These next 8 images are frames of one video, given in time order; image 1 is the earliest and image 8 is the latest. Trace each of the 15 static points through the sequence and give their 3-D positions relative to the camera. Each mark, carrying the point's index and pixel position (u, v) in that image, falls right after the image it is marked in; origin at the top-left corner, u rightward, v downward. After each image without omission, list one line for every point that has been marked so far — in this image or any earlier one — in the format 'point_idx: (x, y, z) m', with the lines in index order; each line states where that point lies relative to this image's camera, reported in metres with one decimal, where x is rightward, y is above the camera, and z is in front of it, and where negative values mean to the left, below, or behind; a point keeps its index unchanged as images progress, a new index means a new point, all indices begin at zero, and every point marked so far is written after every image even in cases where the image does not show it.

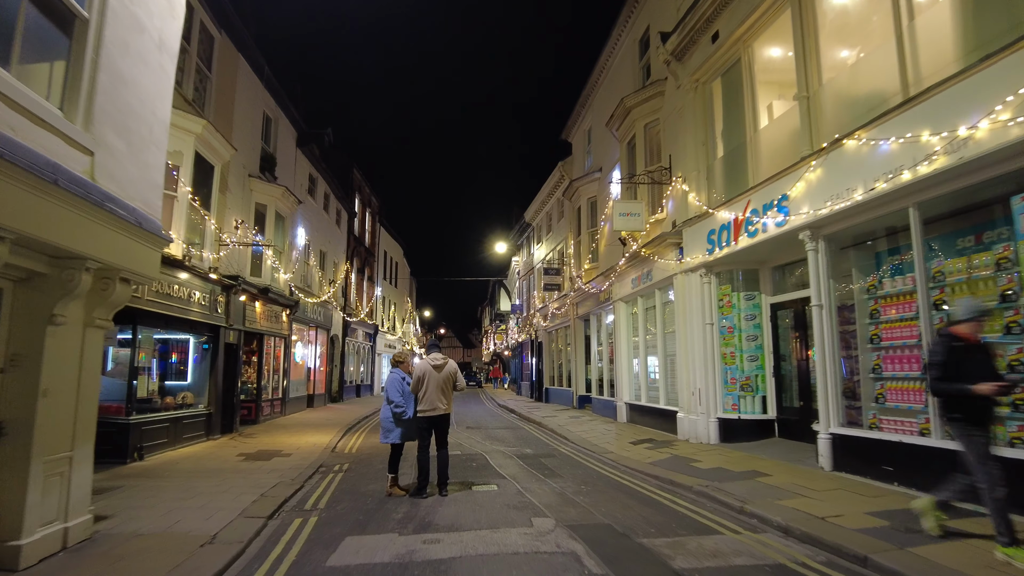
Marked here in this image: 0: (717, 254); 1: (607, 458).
0: (+3.0, +0.5, +9.8) m
1: (+1.4, -2.6, +10.0) m
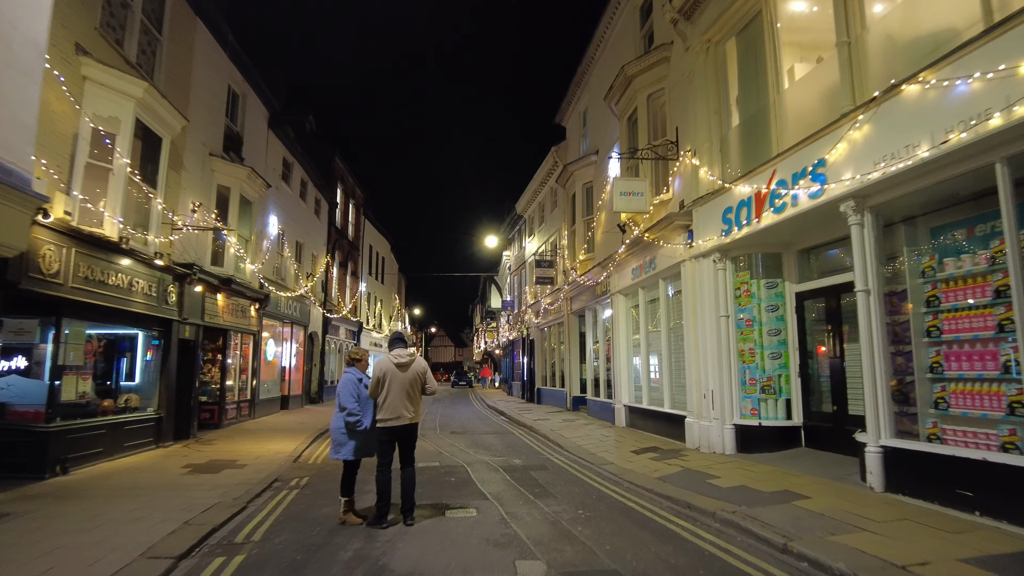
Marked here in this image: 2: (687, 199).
0: (+2.8, +0.7, +8.5) m
1: (+1.2, -2.4, +8.7) m
2: (+2.6, +1.3, +10.1) m
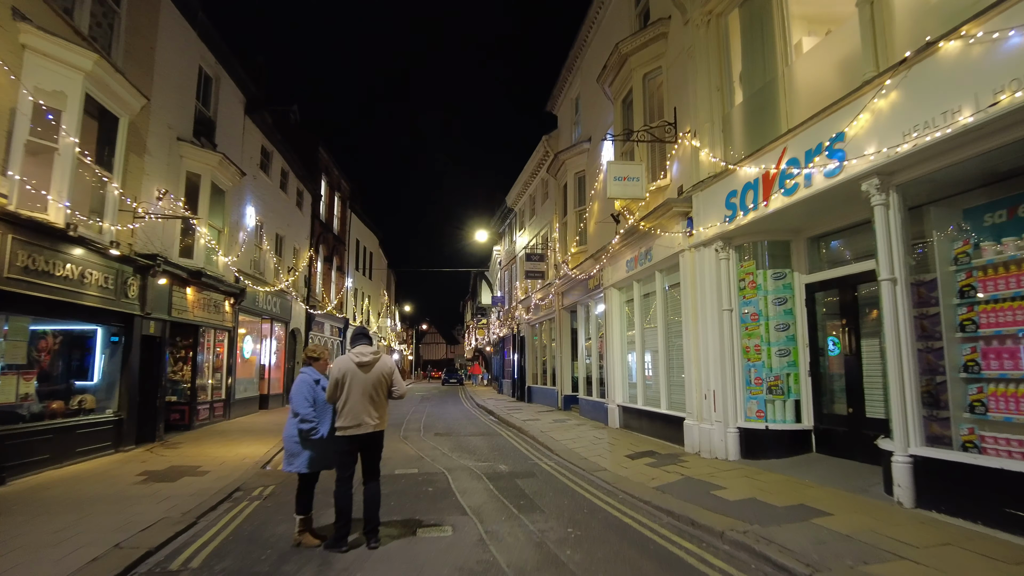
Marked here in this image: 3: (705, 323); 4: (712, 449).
0: (+2.6, +0.8, +7.8) m
1: (+1.0, -2.3, +8.0) m
2: (+2.4, +1.5, +9.4) m
3: (+2.4, -0.4, +8.5) m
4: (+2.5, -2.0, +8.3) m
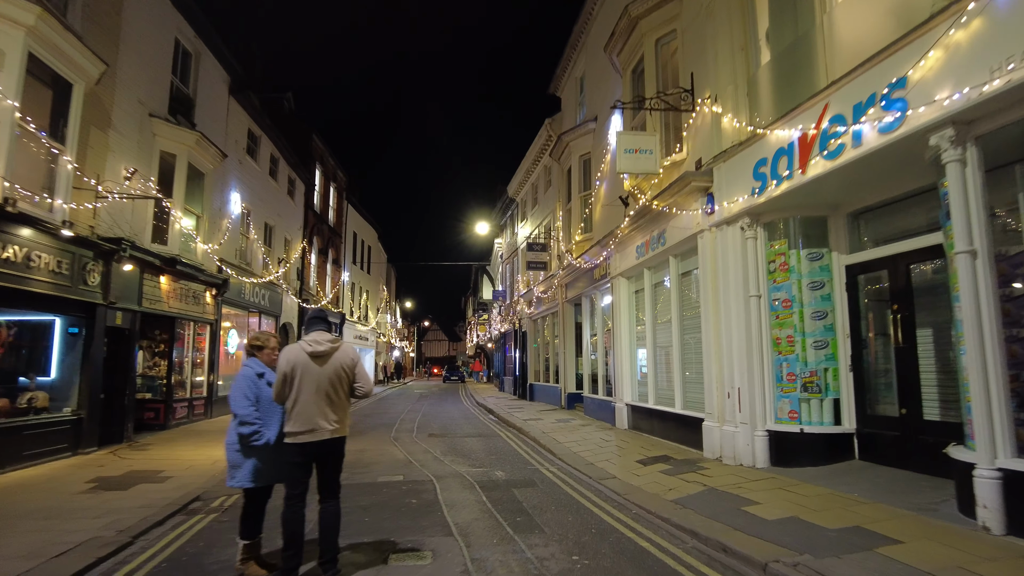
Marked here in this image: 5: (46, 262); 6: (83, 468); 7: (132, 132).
0: (+2.6, +1.0, +6.7) m
1: (+1.0, -2.1, +7.0) m
2: (+2.4, +1.6, +8.4) m
3: (+2.4, -0.3, +7.5) m
4: (+2.4, -1.8, +7.3) m
5: (-5.9, +0.3, +8.6) m
6: (-5.5, -2.3, +8.6) m
7: (-6.3, +2.6, +11.0) m
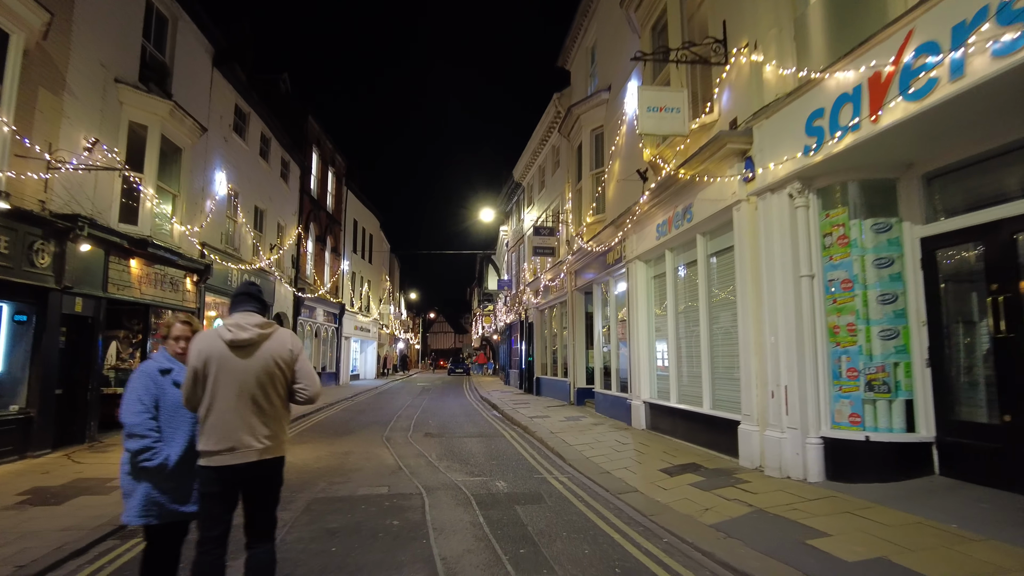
0: (+2.6, +1.2, +5.5) m
1: (+1.0, -1.9, +5.8) m
2: (+2.4, +1.8, +7.1) m
3: (+2.4, -0.1, +6.3) m
4: (+2.5, -1.6, +6.1) m
5: (-5.9, +0.5, +7.5) m
6: (-5.4, -2.1, +7.5) m
7: (-6.2, +2.8, +9.9) m
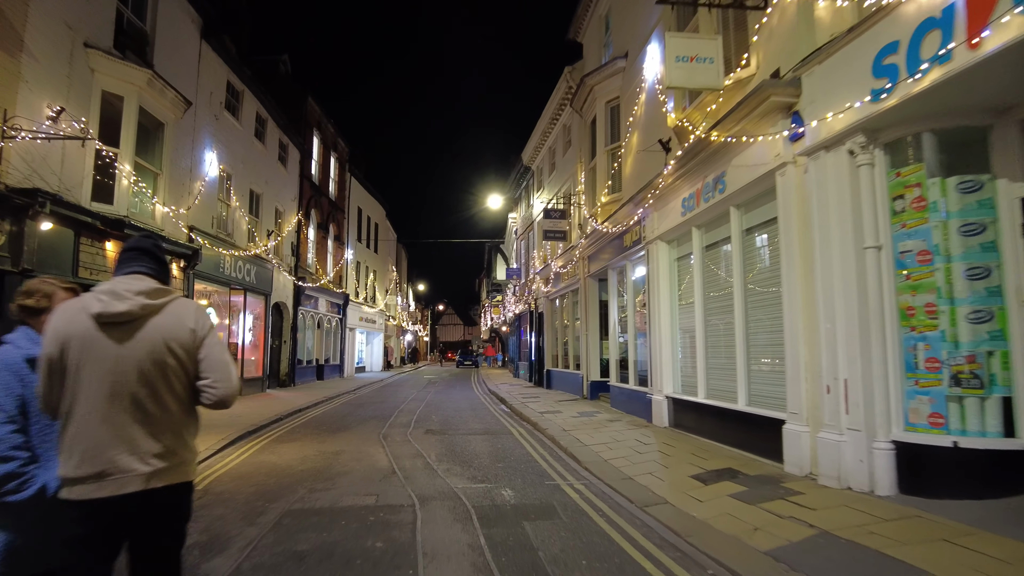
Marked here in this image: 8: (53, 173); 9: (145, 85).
0: (+2.7, +1.3, +4.5) m
1: (+1.1, -1.7, +4.9) m
2: (+2.5, +2.0, +6.1) m
3: (+2.5, +0.1, +5.3) m
4: (+2.5, -1.4, +5.1) m
5: (-5.8, +0.7, +6.6) m
6: (-5.4, -1.9, +6.6) m
7: (-6.1, +3.0, +9.0) m
8: (-6.1, +1.5, +8.9) m
9: (-5.8, +3.2, +10.7) m
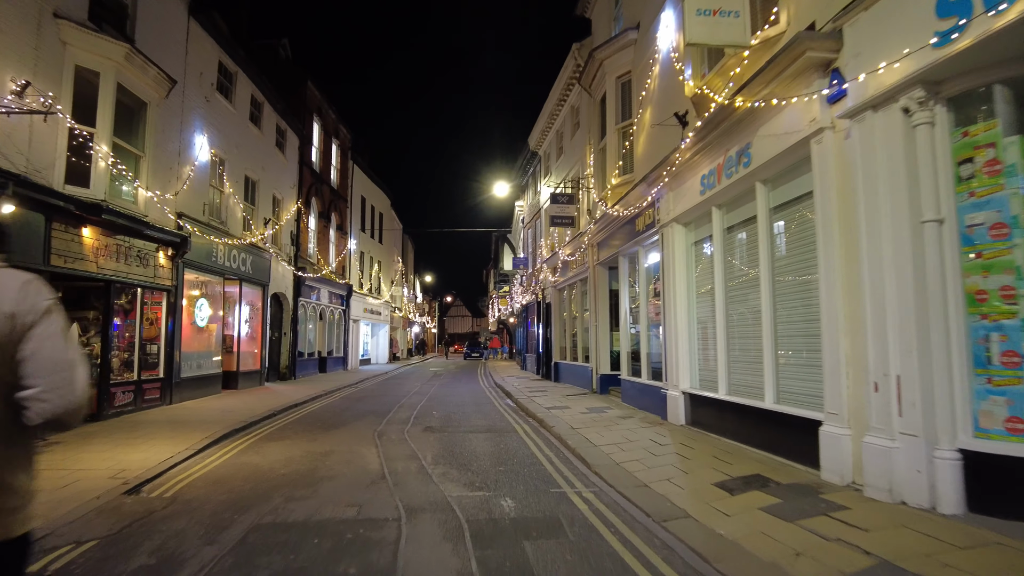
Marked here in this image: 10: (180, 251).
0: (+2.6, +1.5, +3.7) m
1: (+1.1, -1.6, +4.1) m
2: (+2.5, +2.2, +5.3) m
3: (+2.5, +0.3, +4.6) m
4: (+2.5, -1.3, +4.4) m
5: (-5.8, +0.9, +5.9) m
6: (-5.3, -1.8, +6.0) m
7: (-6.1, +3.2, +8.3) m
8: (-6.1, +1.7, +8.3) m
9: (-5.8, +3.4, +10.0) m
10: (-6.1, +0.7, +12.4) m
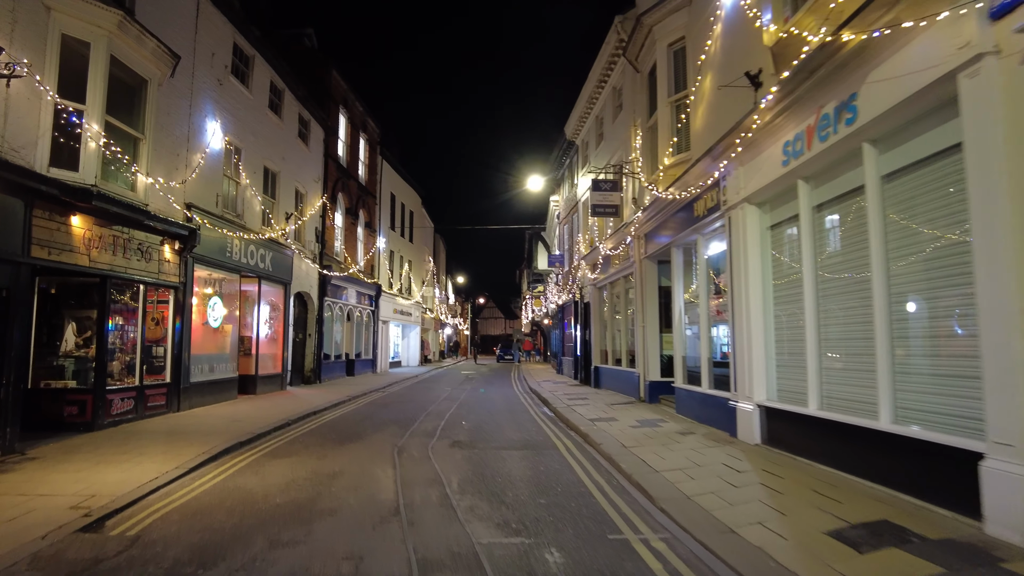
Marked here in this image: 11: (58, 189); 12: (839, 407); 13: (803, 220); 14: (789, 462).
0: (+2.8, +1.6, +2.3) m
1: (+1.3, -1.5, +2.8) m
2: (+2.8, +2.3, +3.9) m
3: (+2.7, +0.4, +3.1) m
4: (+2.7, -1.2, +2.9) m
5: (-5.5, +0.9, +4.9) m
6: (-5.0, -1.7, +4.9) m
7: (-5.6, +3.2, +7.3) m
8: (-5.6, +1.7, +7.3) m
9: (-5.3, +3.4, +9.0) m
10: (-5.5, +0.8, +11.4) m
11: (-5.5, +1.2, +8.1) m
12: (+2.8, -1.0, +5.8) m
13: (+2.8, +0.7, +6.4) m
14: (+2.6, -1.6, +6.1) m
